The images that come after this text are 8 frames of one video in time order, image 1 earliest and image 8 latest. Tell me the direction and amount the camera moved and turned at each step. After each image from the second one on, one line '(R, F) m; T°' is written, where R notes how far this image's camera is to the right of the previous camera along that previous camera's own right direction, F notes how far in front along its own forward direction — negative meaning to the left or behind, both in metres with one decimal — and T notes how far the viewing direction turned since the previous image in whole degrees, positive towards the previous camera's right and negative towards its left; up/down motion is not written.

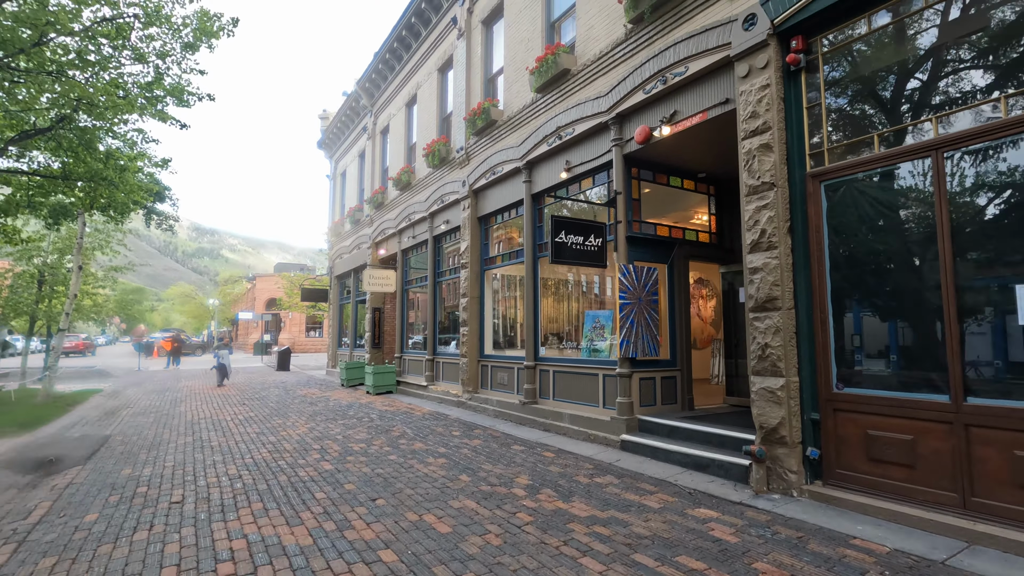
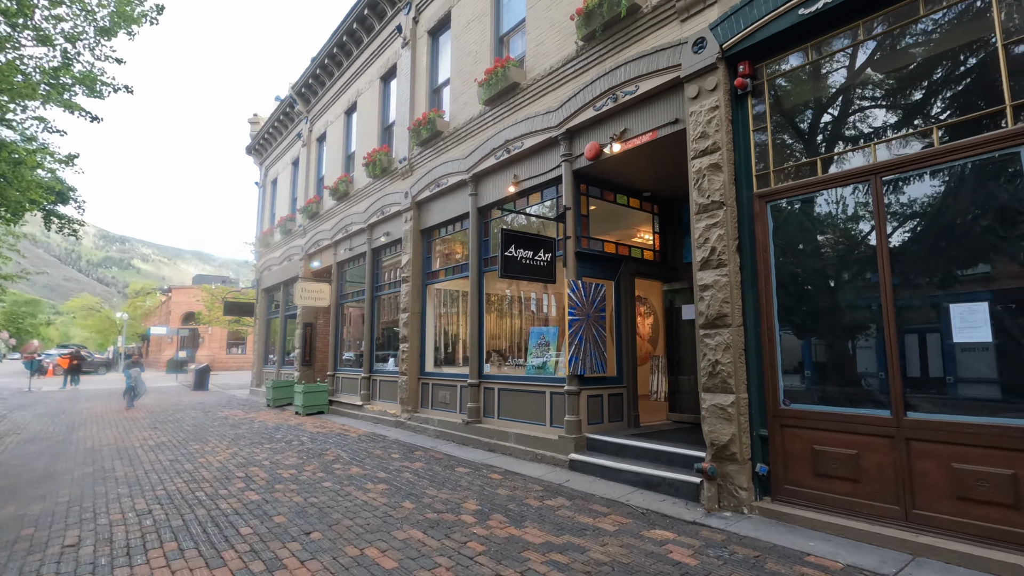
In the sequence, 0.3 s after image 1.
(-0.2, +0.2) m; +7°
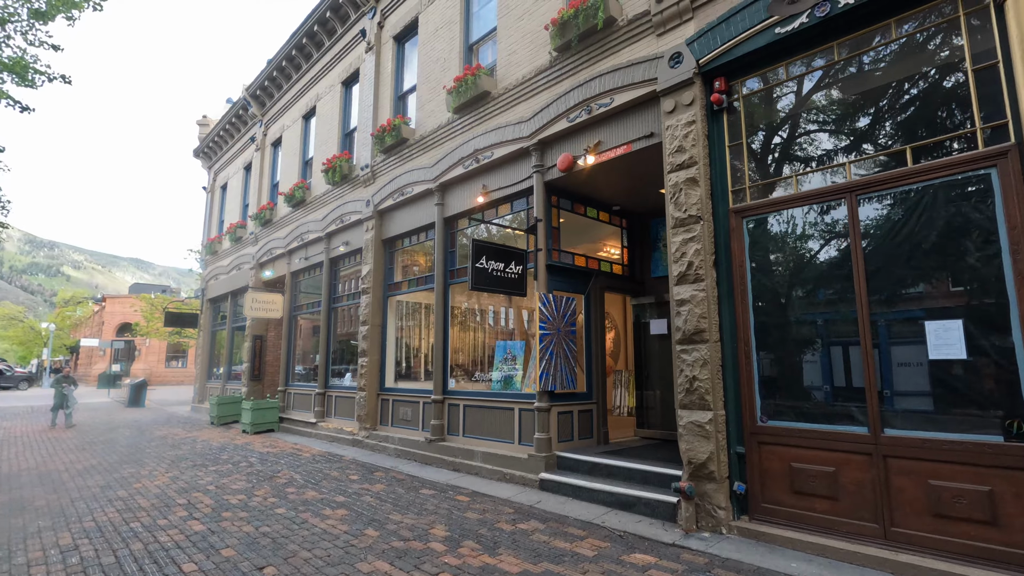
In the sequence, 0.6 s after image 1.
(-0.2, +0.2) m; +5°
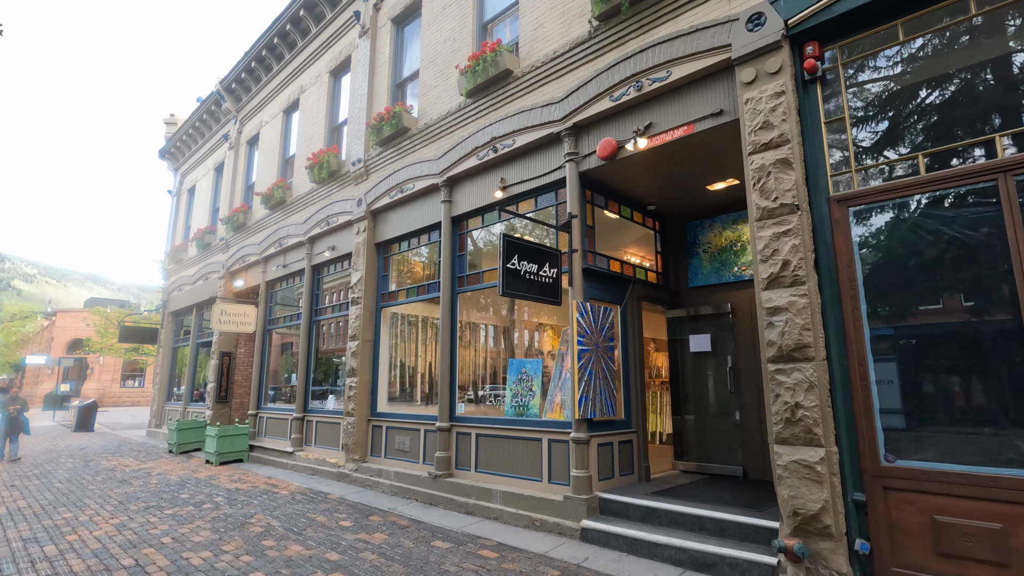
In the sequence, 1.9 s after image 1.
(-0.7, +1.2) m; +3°
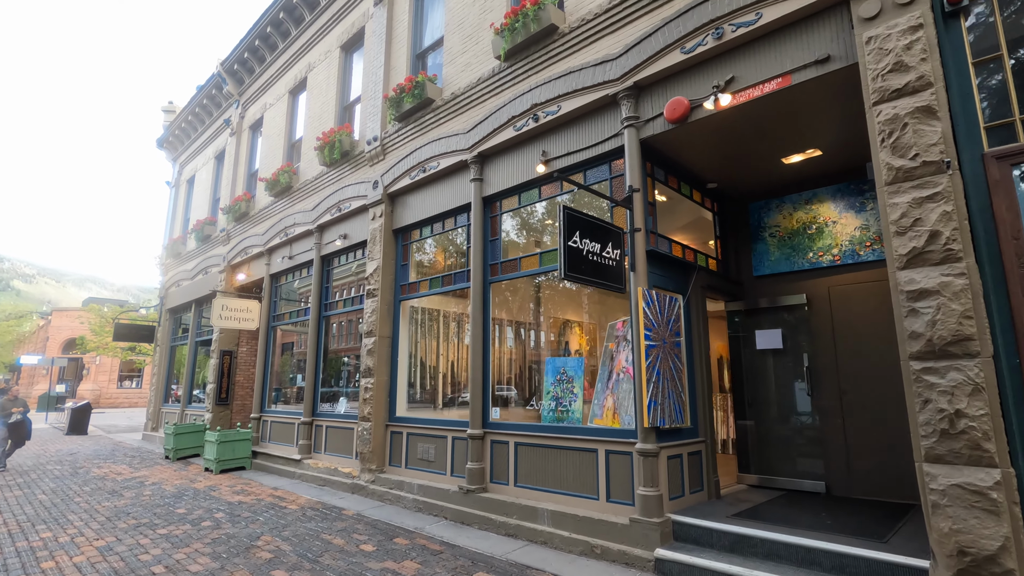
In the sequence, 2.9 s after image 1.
(-0.5, +0.9) m; 0°
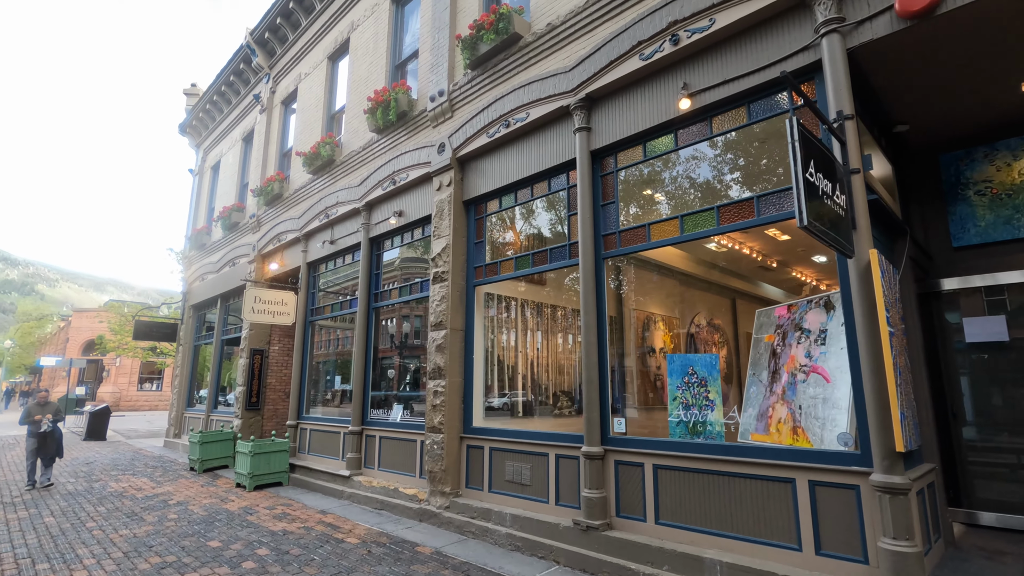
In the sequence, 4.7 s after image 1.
(-1.1, +1.5) m; -1°
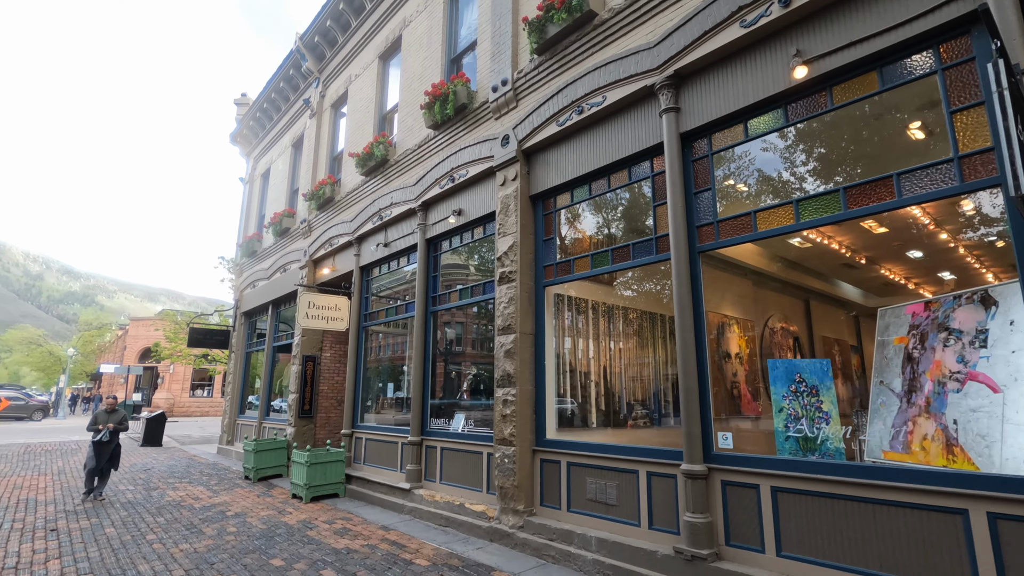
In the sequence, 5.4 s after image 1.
(-0.5, +0.5) m; -4°
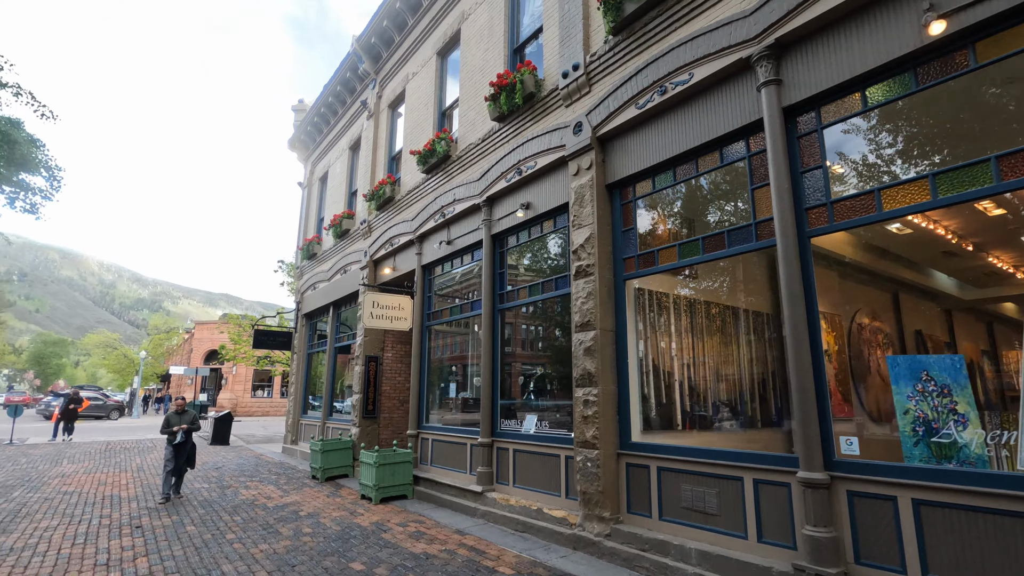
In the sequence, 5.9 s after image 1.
(-0.4, +0.3) m; -5°
